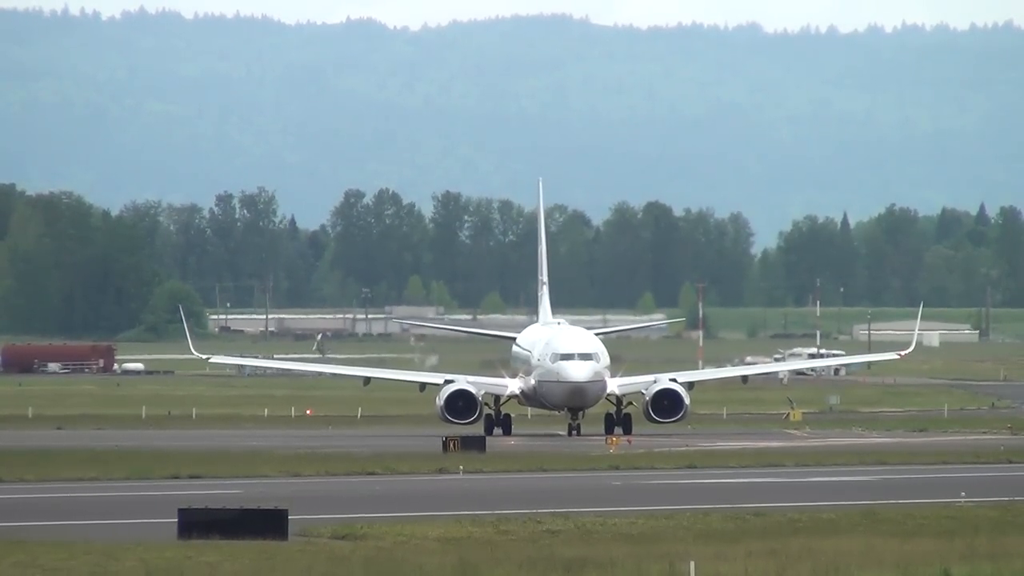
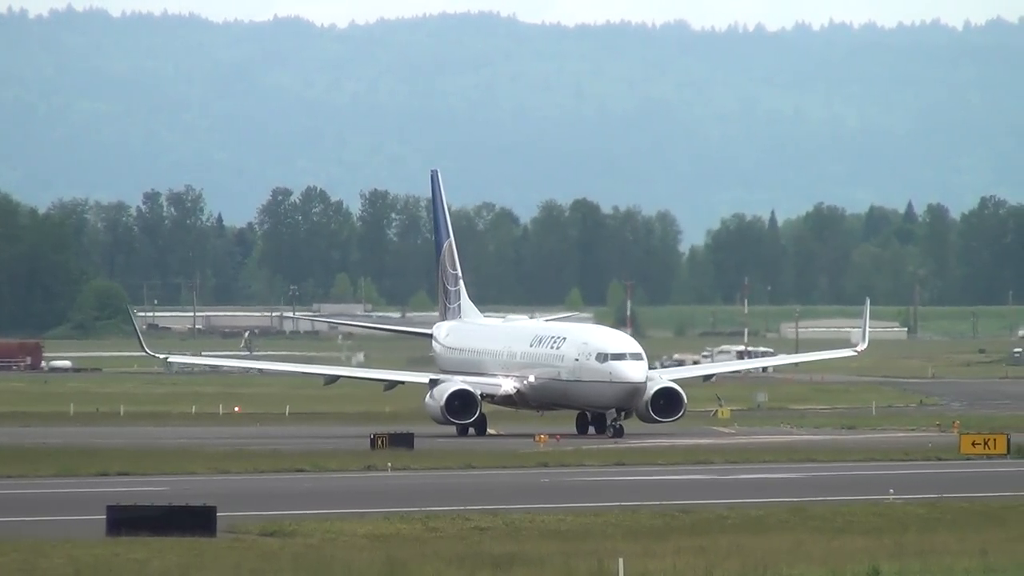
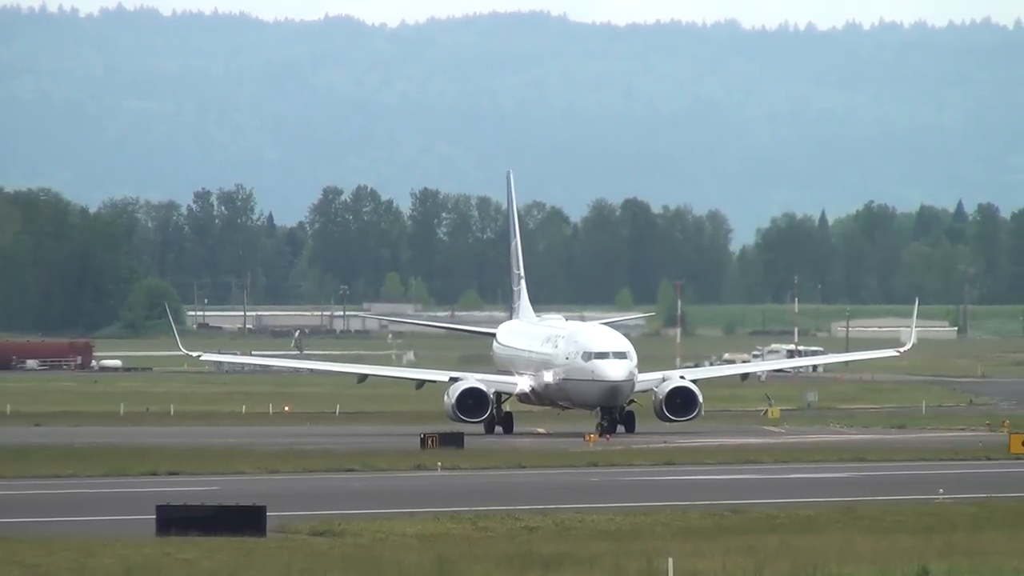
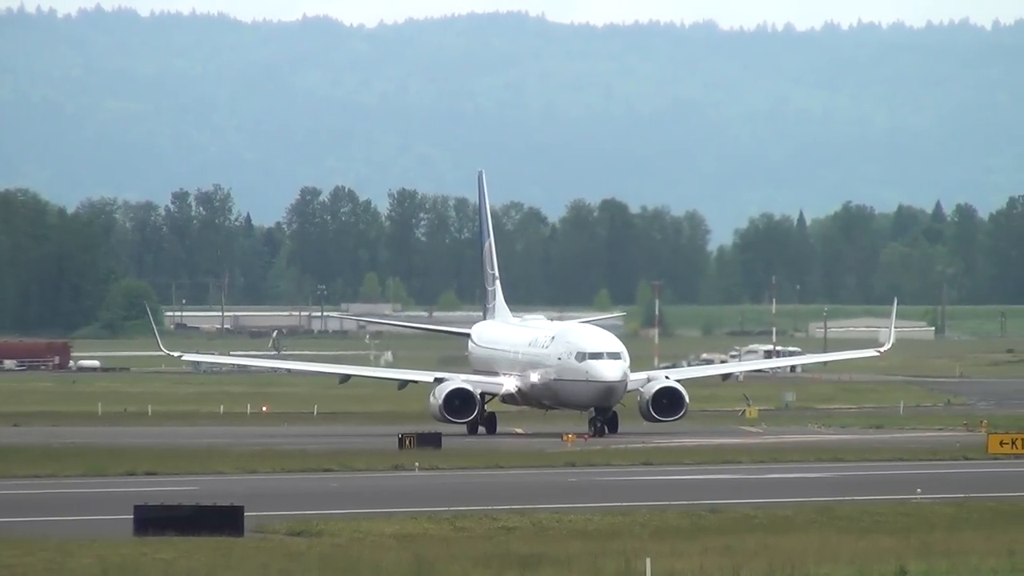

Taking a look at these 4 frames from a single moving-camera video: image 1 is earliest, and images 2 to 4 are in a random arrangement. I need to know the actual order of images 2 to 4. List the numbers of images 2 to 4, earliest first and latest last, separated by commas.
3, 4, 2
